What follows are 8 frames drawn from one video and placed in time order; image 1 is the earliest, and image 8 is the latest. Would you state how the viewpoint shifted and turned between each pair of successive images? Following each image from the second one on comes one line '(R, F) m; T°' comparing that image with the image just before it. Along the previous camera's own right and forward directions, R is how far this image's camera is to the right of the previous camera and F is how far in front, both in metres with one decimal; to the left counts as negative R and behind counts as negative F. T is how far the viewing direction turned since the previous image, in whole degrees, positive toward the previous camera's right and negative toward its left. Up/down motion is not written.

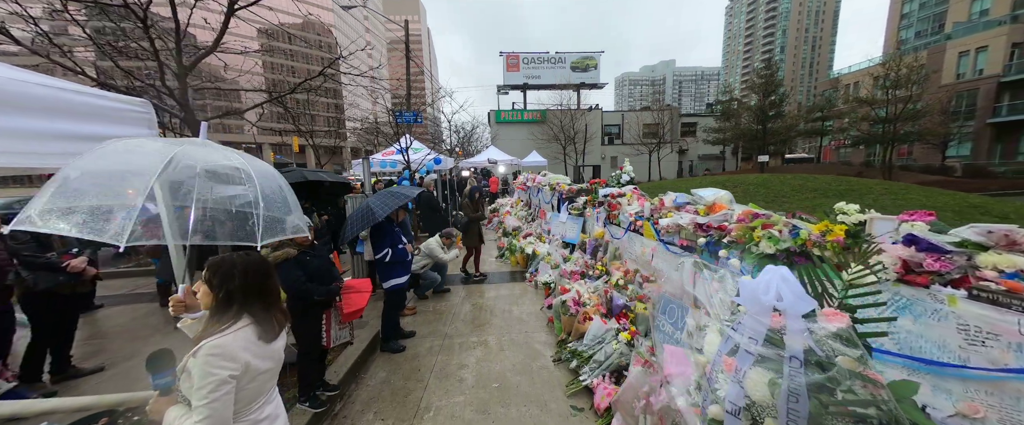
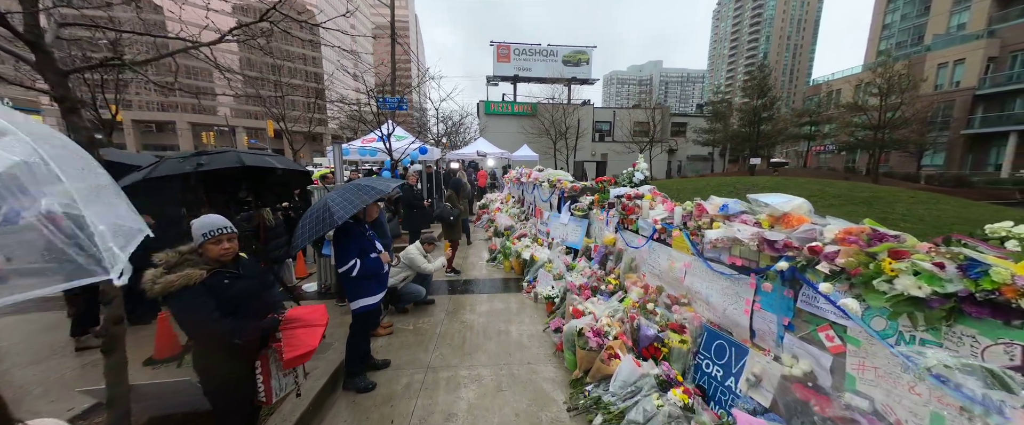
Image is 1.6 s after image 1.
(-0.2, +0.8) m; +3°
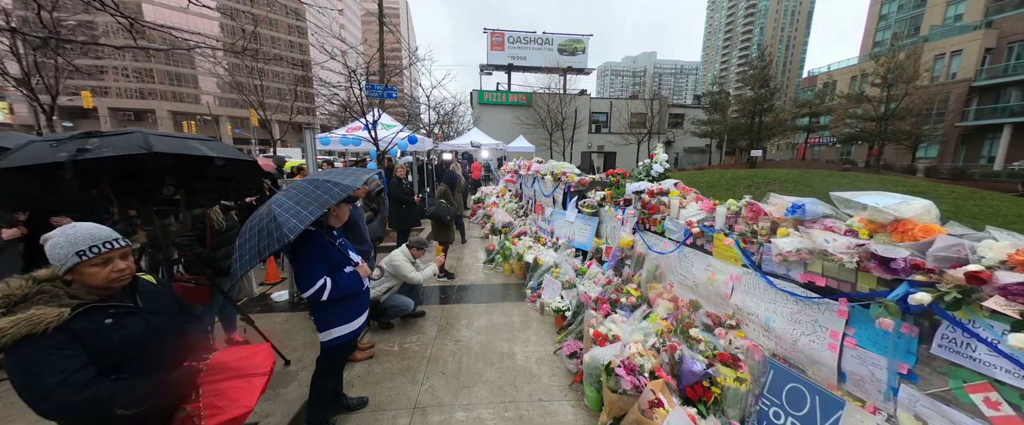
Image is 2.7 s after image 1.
(-0.1, +0.7) m; +1°
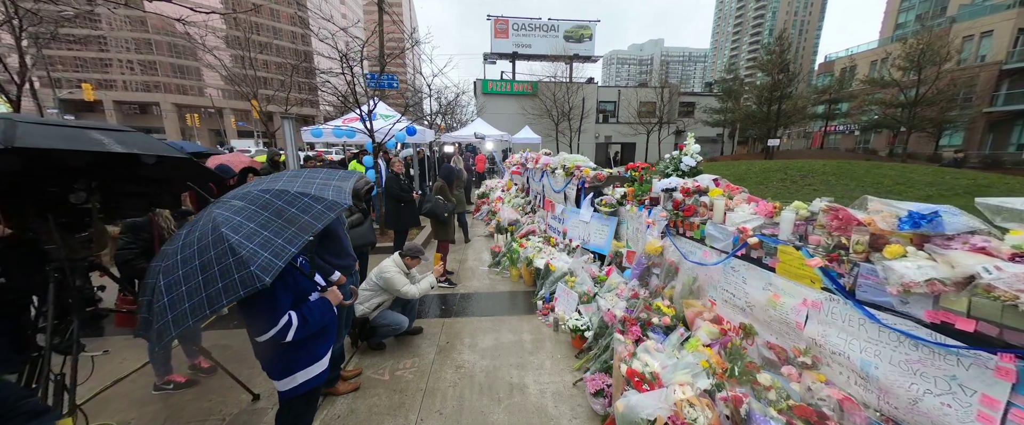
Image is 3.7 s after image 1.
(0.0, +0.6) m; -1°
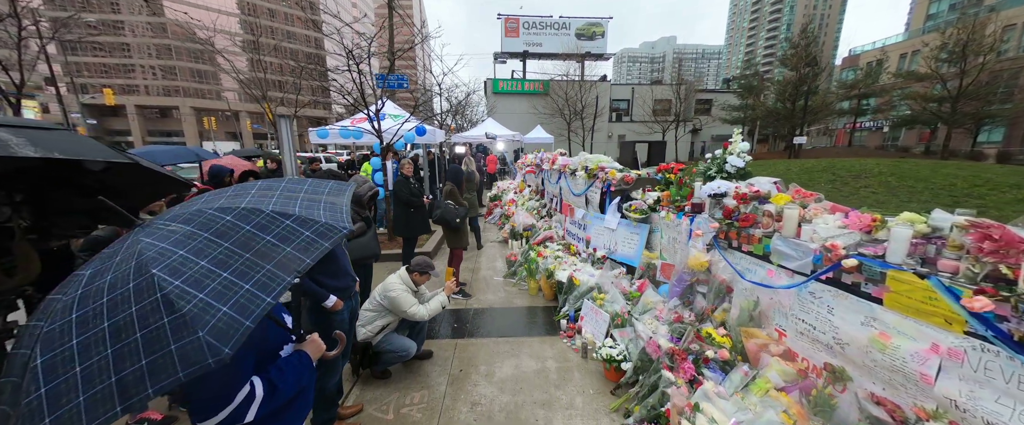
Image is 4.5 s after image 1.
(-0.1, +0.5) m; -2°
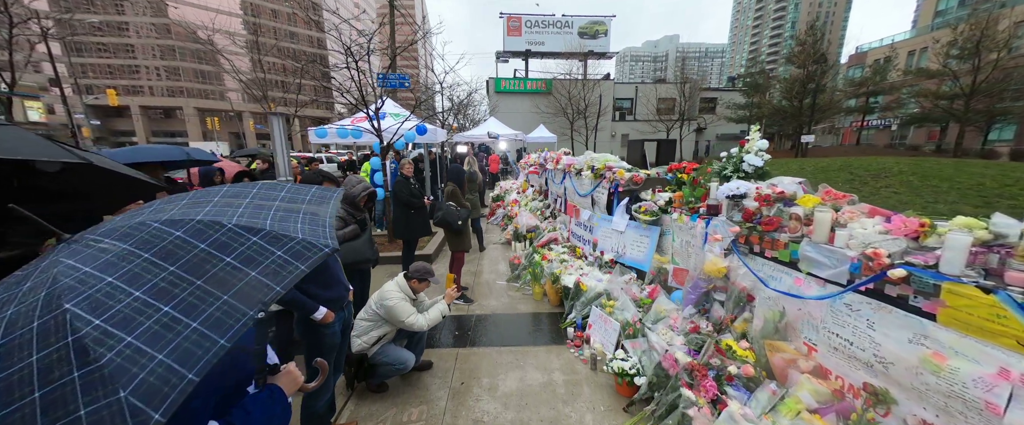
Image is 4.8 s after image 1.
(0.0, +0.2) m; 0°
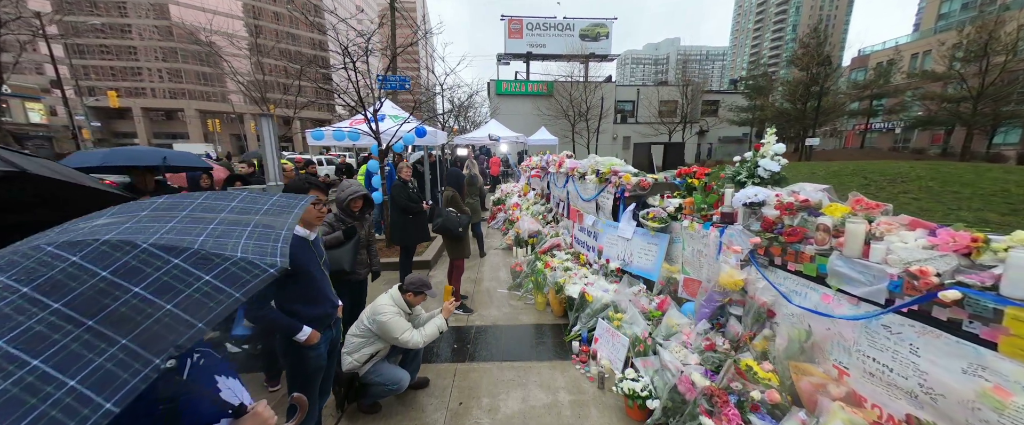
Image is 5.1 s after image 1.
(0.0, +0.2) m; 0°
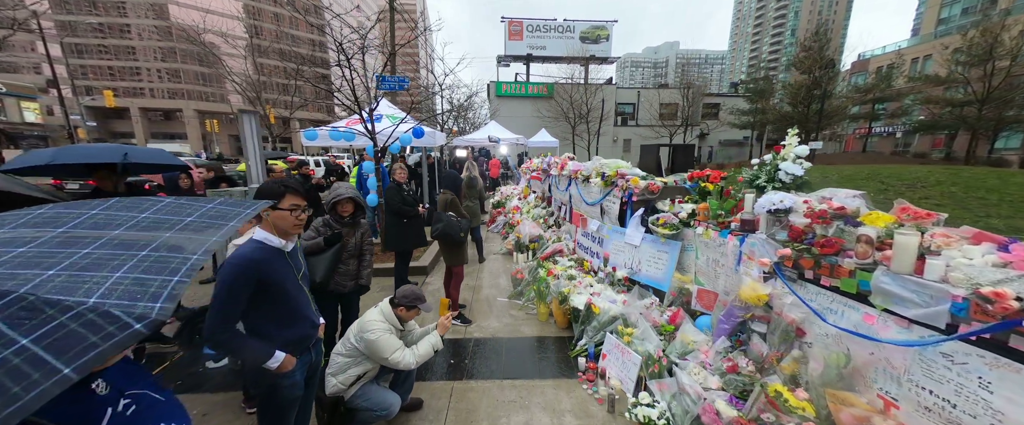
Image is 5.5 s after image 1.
(0.0, +0.2) m; 0°
